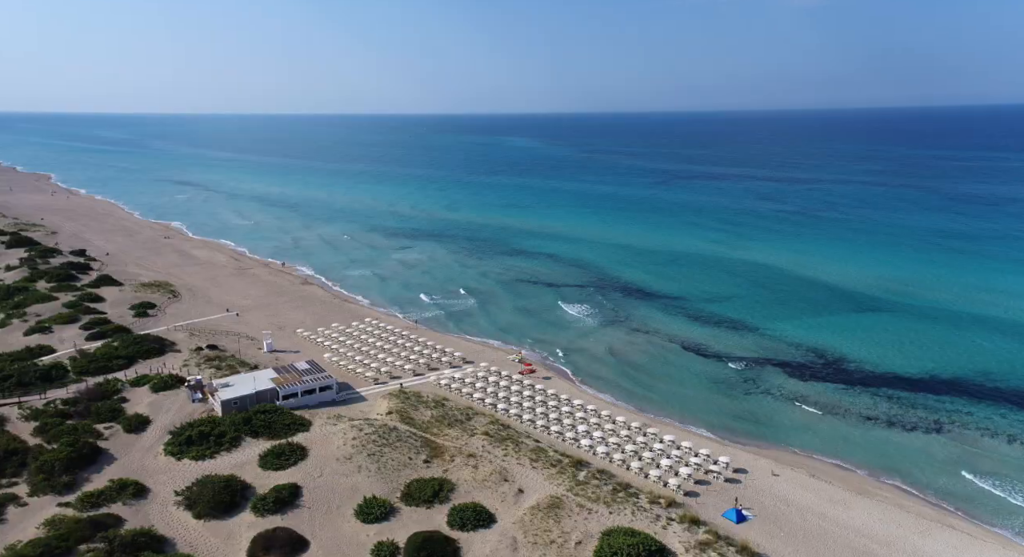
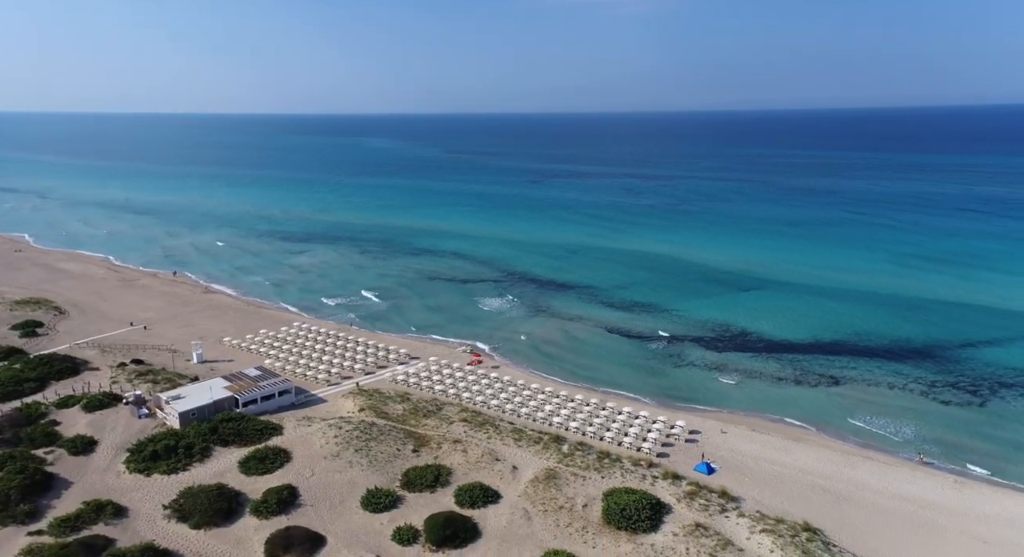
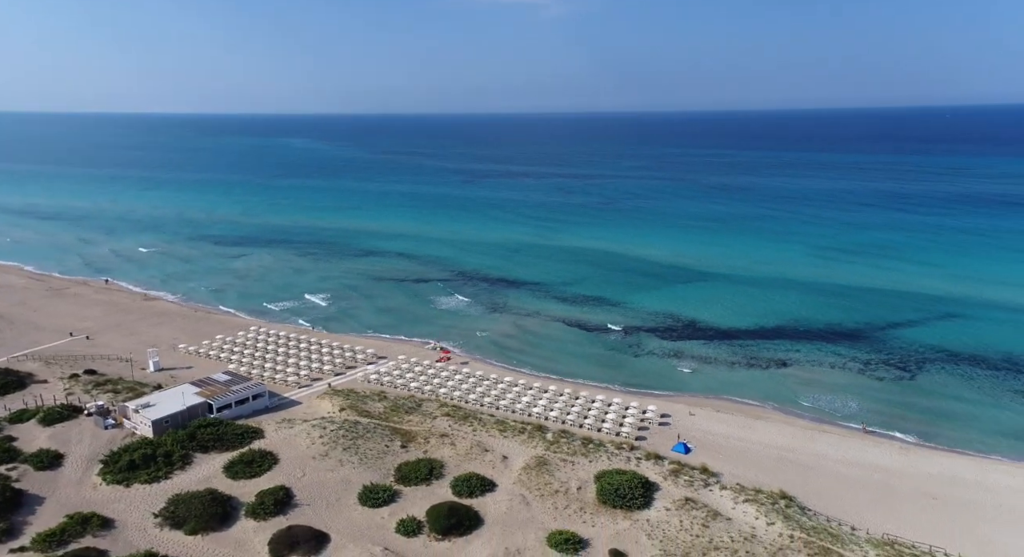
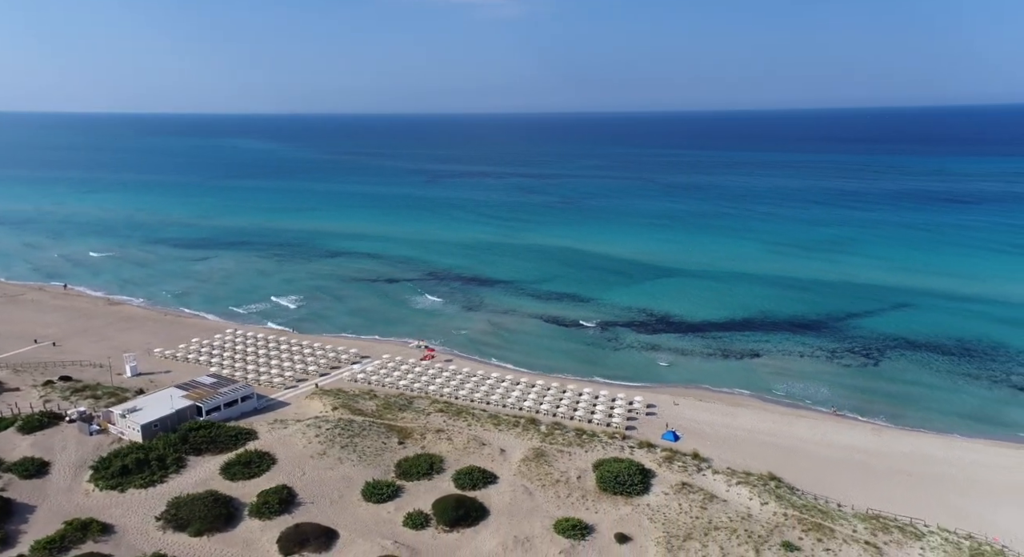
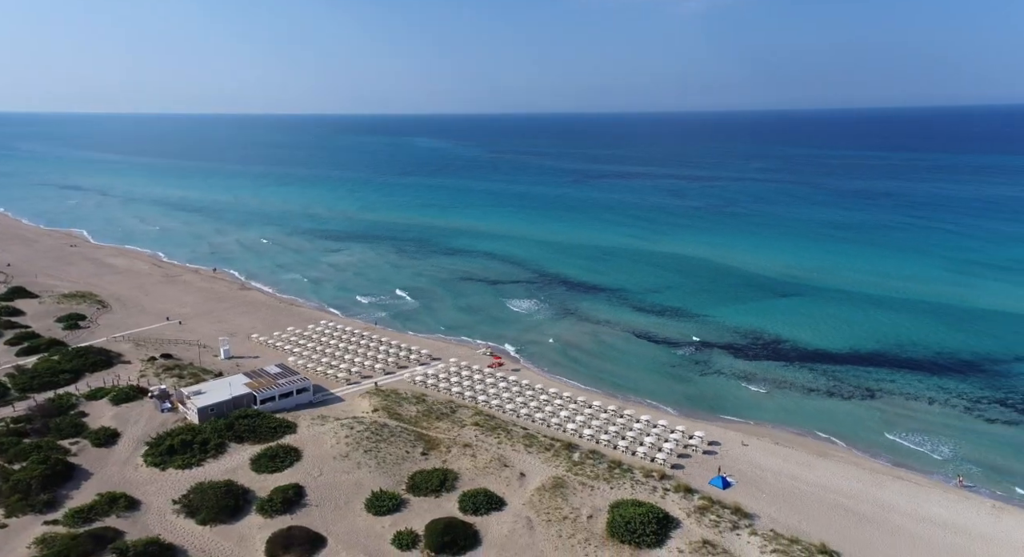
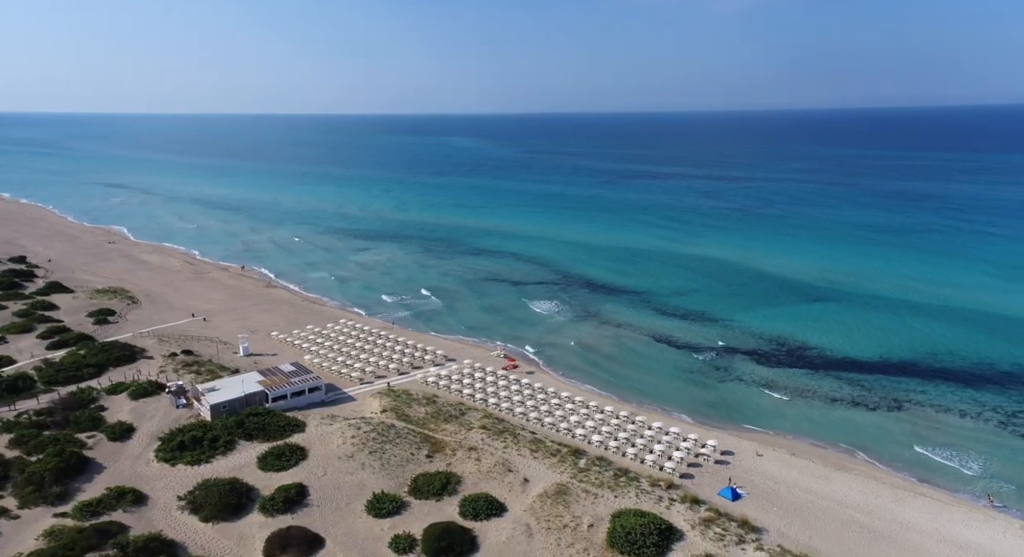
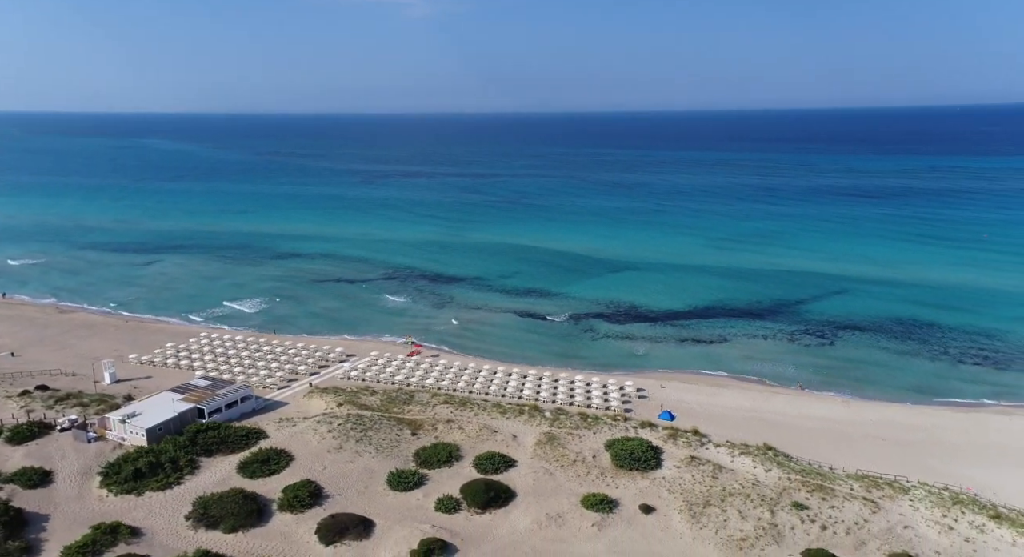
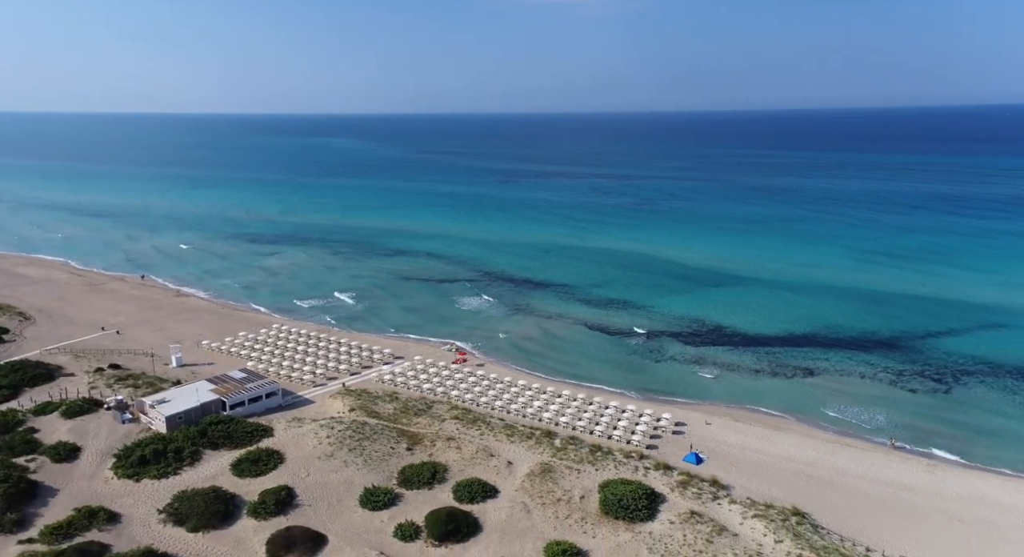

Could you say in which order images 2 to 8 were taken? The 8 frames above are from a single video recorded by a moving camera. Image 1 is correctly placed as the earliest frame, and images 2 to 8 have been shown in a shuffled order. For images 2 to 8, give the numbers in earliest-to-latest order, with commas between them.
6, 5, 2, 8, 3, 4, 7
